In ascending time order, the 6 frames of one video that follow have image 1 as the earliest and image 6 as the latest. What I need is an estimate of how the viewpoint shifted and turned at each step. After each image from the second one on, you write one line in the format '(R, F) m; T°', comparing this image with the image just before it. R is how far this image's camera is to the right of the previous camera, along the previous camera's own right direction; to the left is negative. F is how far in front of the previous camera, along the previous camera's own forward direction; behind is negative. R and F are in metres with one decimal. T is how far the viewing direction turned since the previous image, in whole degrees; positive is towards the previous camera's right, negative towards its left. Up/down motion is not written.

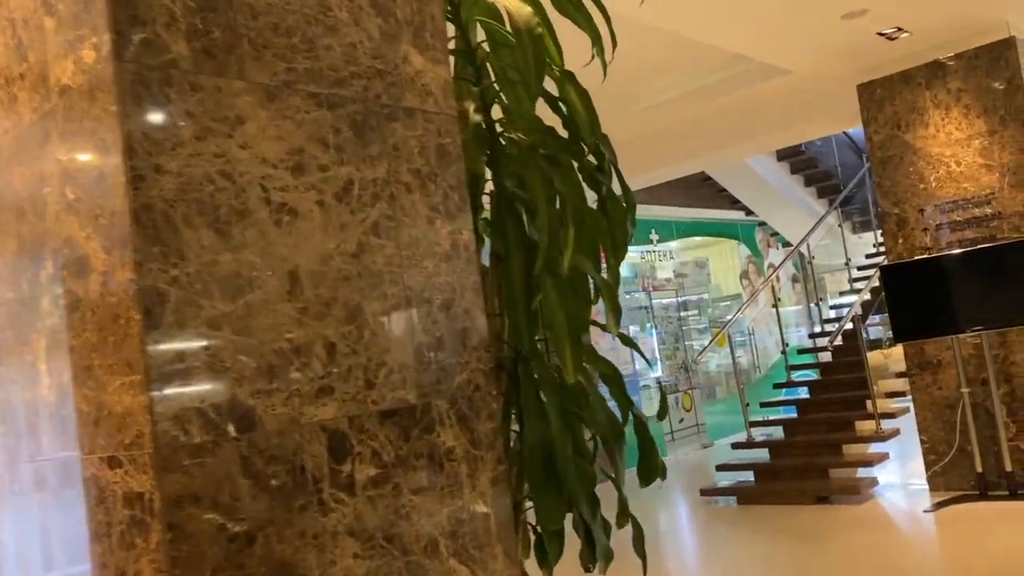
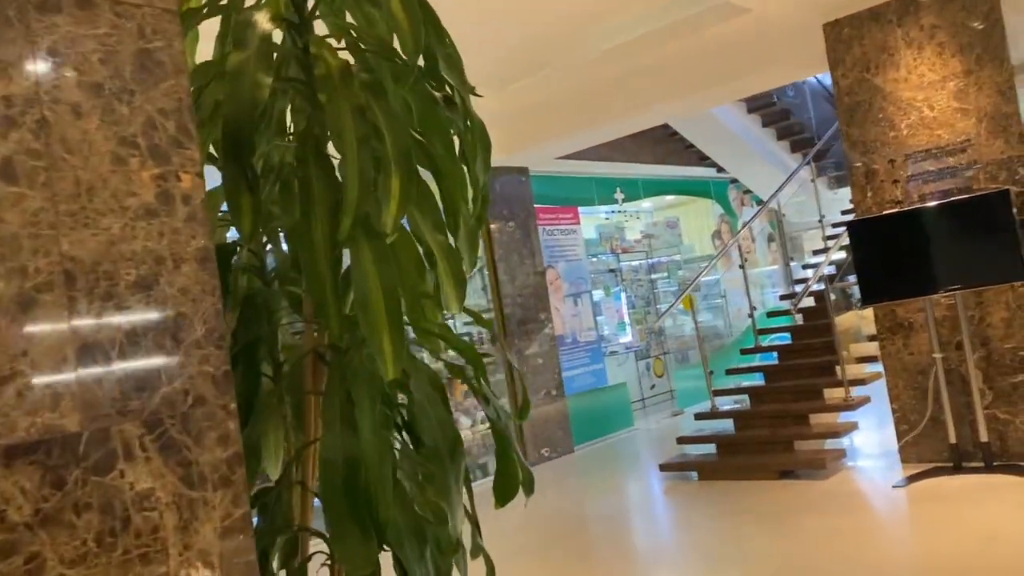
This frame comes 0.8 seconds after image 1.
(+0.3, +0.4) m; +1°
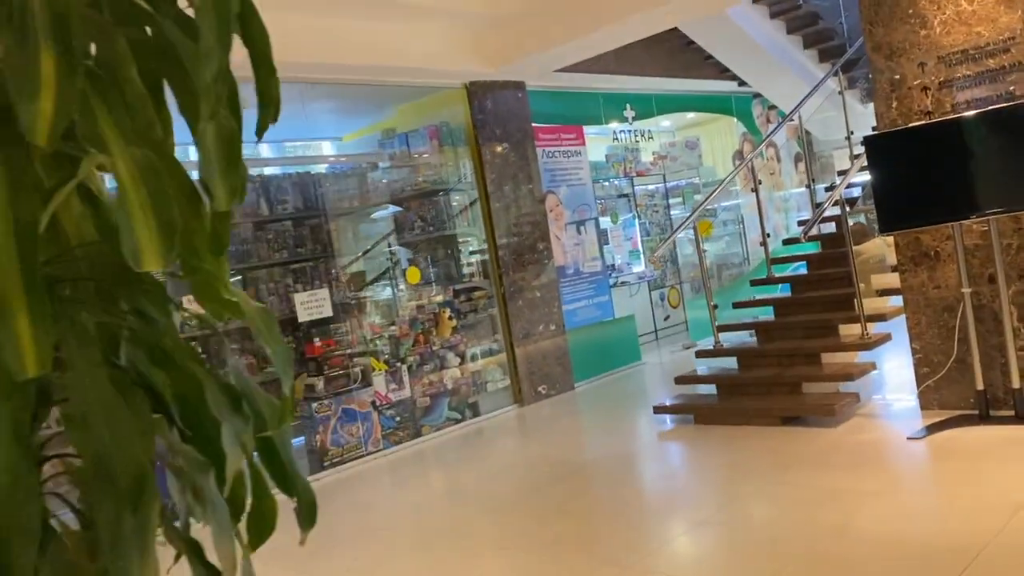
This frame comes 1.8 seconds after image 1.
(+0.3, +0.5) m; -3°
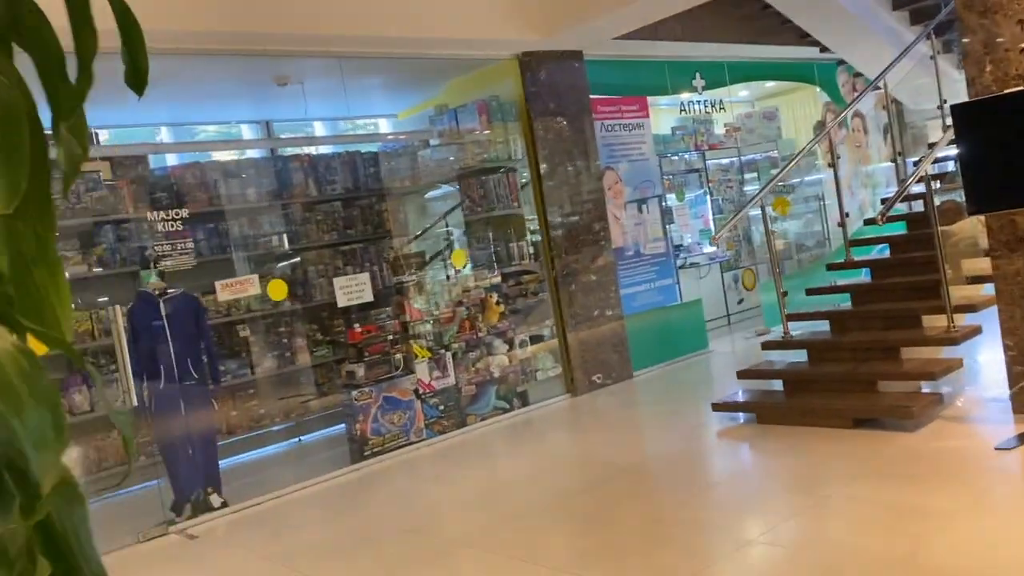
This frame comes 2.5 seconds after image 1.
(+0.2, +0.3) m; -6°
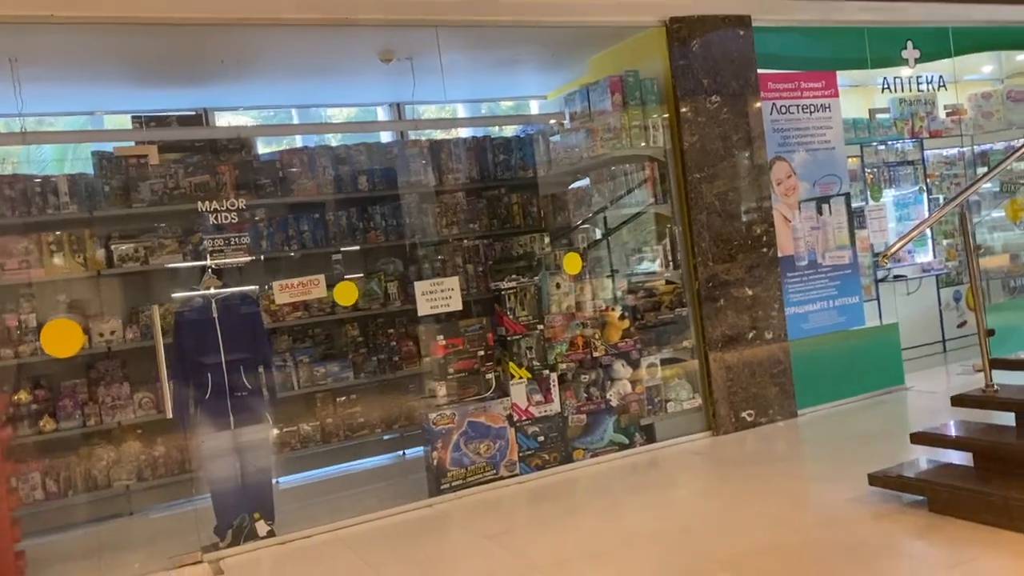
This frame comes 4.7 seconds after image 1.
(+0.5, +0.9) m; -15°
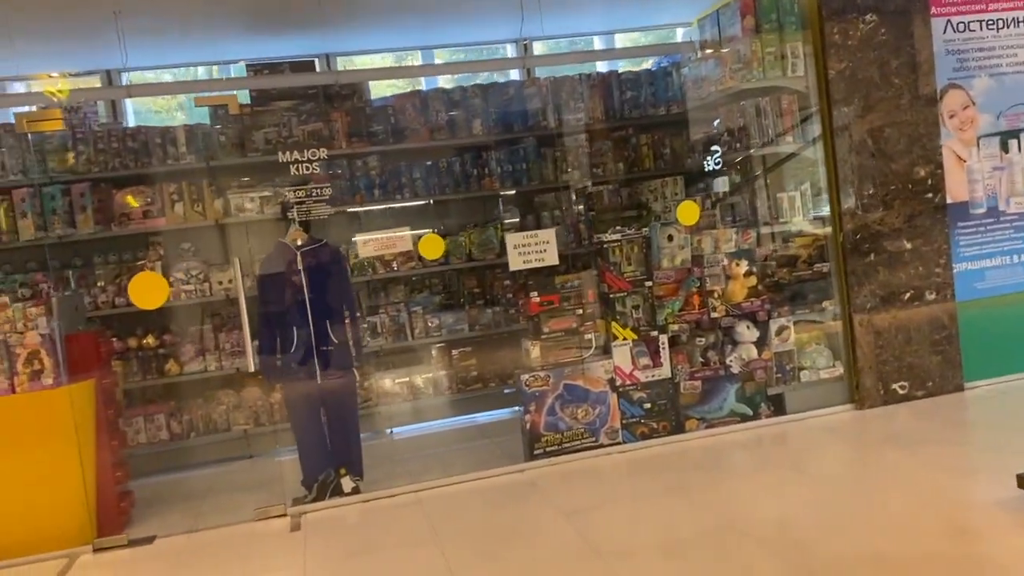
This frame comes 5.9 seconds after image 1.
(+0.4, +0.4) m; -13°
